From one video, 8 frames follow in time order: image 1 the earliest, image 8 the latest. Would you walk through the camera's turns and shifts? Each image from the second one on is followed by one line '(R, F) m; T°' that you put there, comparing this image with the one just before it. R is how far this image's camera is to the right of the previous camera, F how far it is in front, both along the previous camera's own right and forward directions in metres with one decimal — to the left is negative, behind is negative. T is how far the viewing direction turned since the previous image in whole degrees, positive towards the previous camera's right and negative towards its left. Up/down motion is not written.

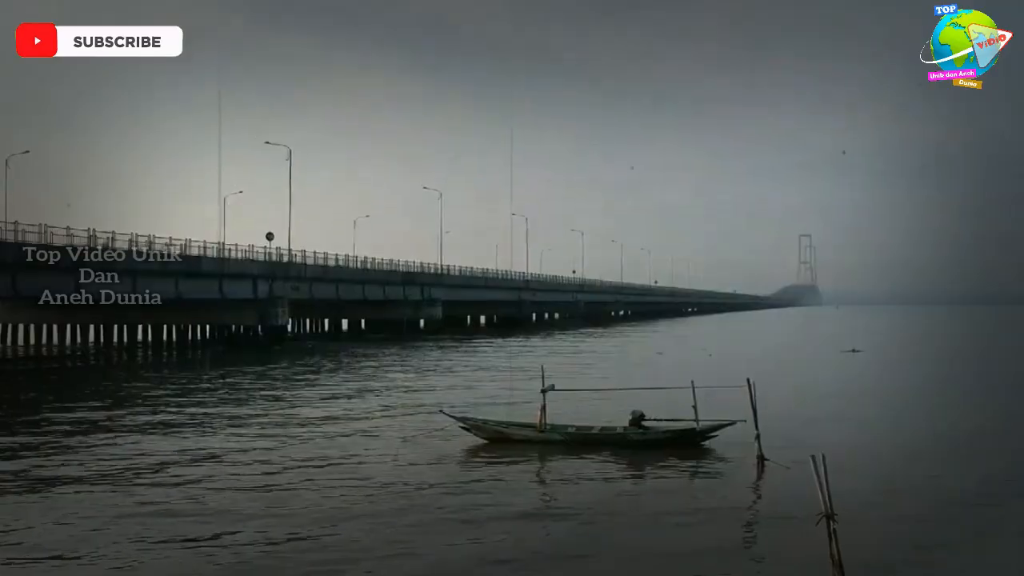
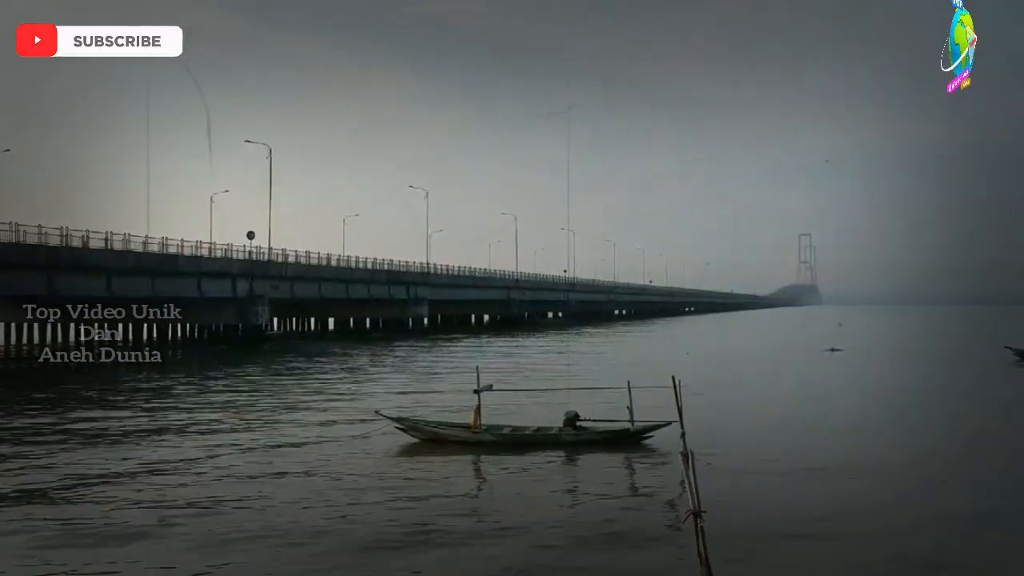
(+0.9, +0.1) m; 0°
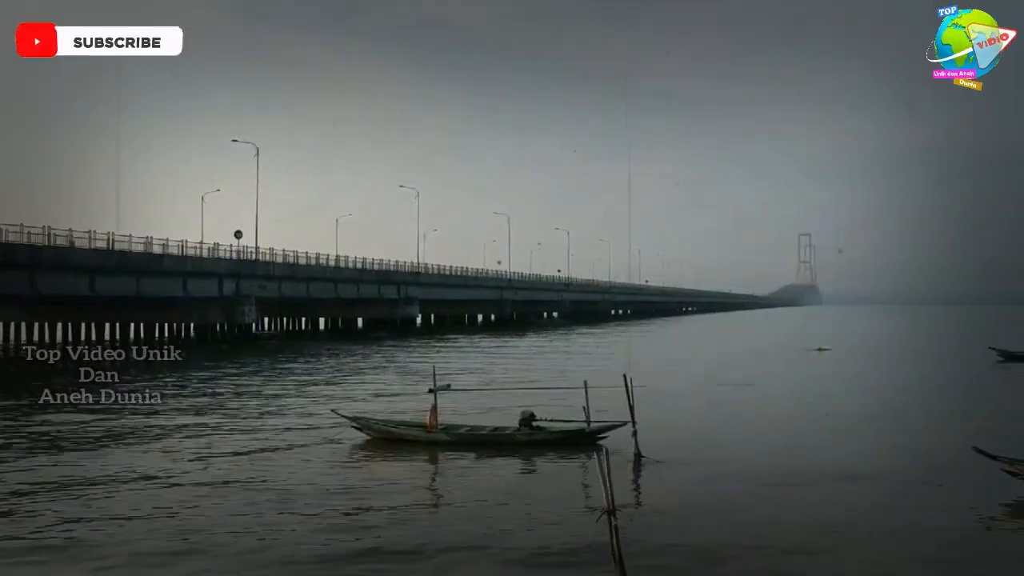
(+0.6, +0.1) m; 0°
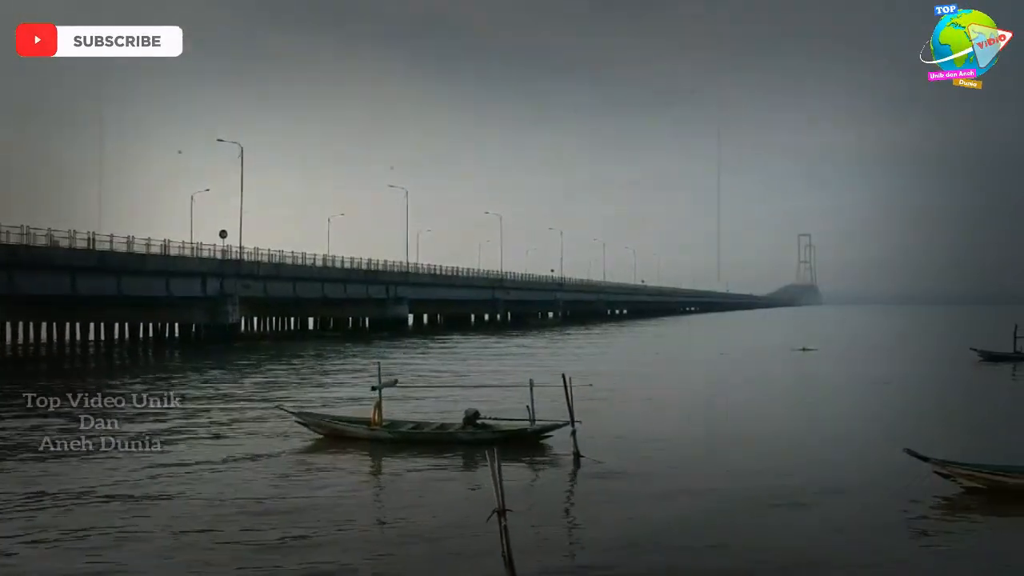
(+0.7, 0.0) m; 0°
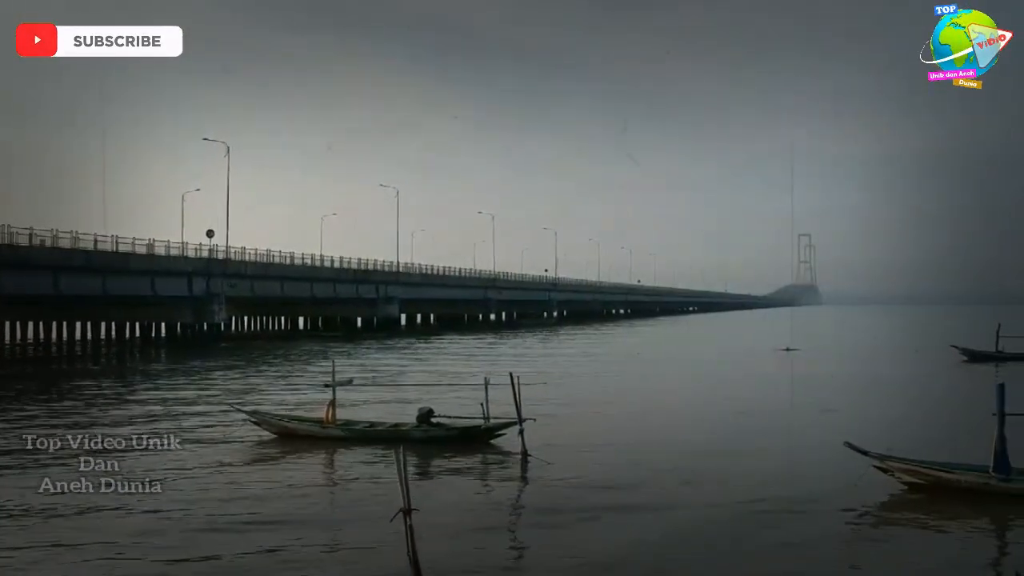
(+0.6, +0.1) m; 0°
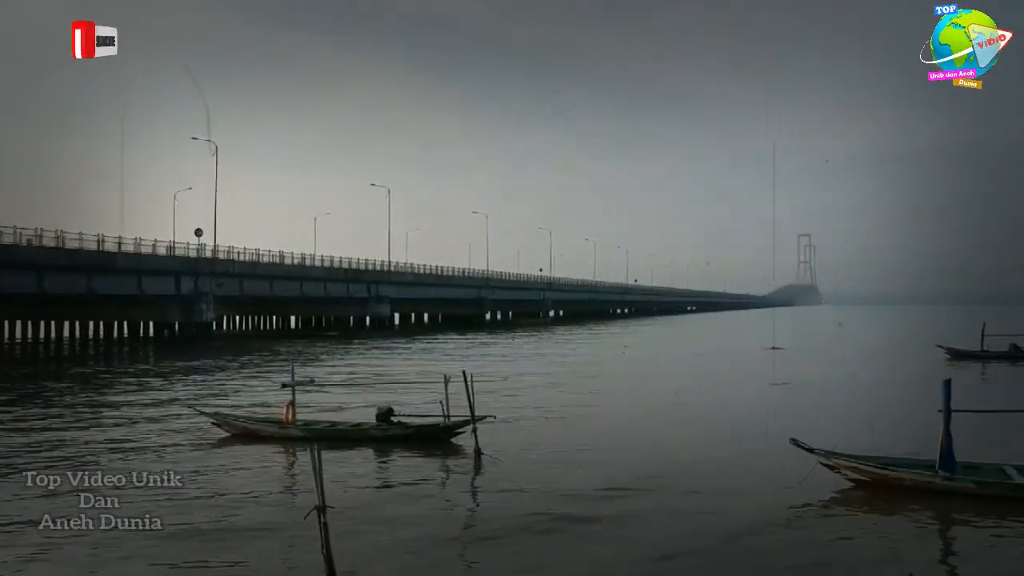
(+0.5, +0.1) m; 0°
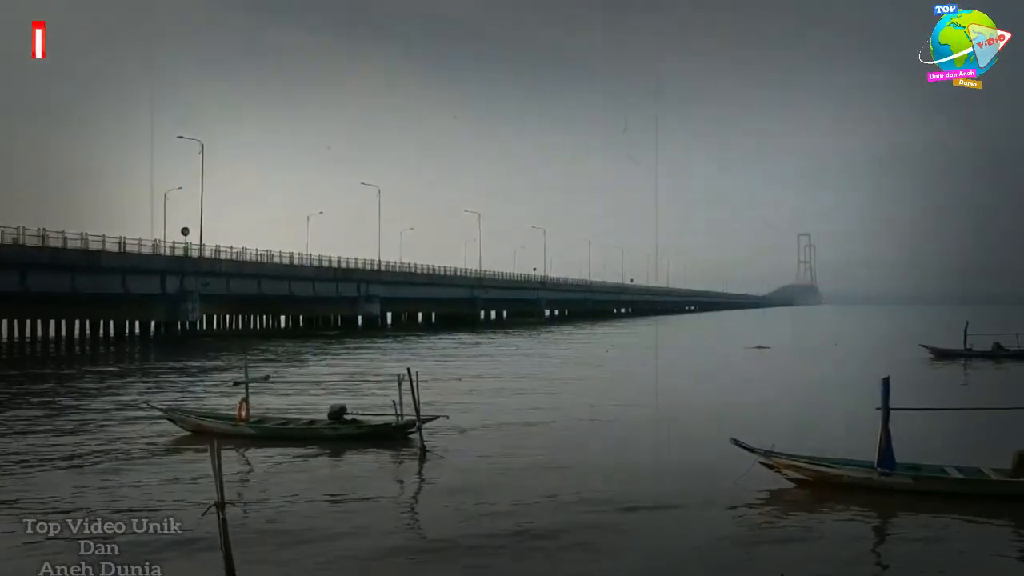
(+0.6, +0.1) m; 0°
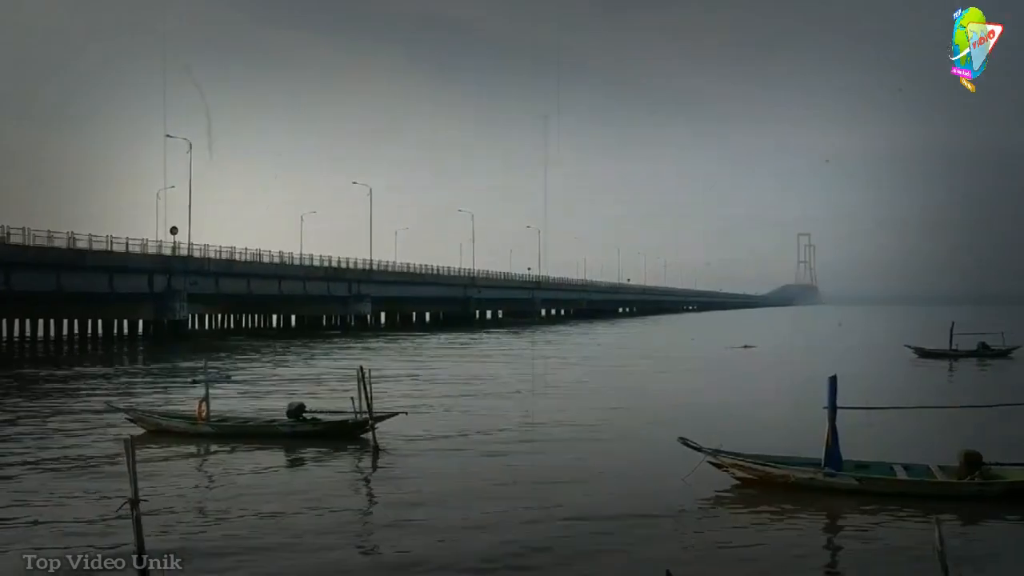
(+0.5, +0.1) m; 0°
